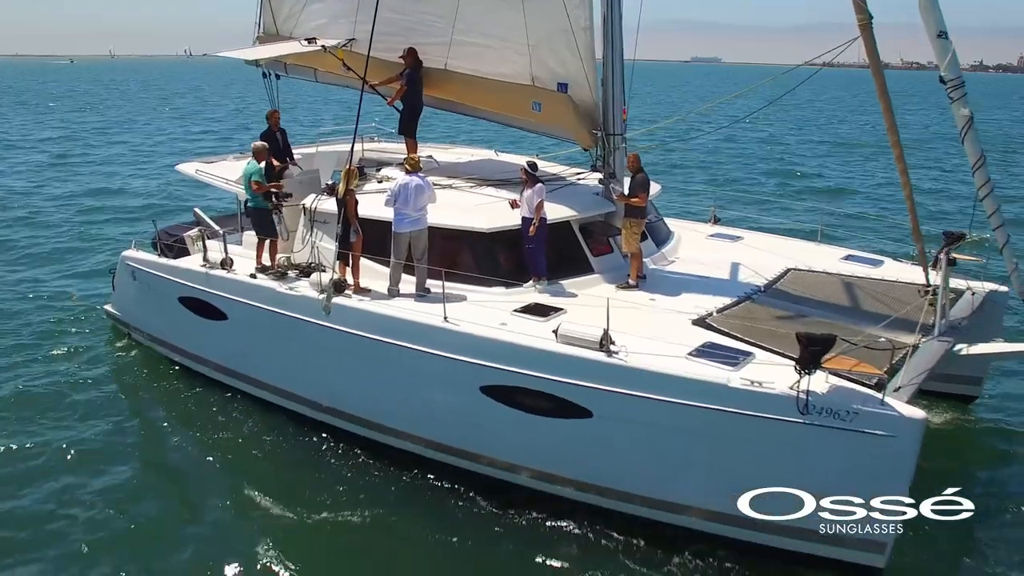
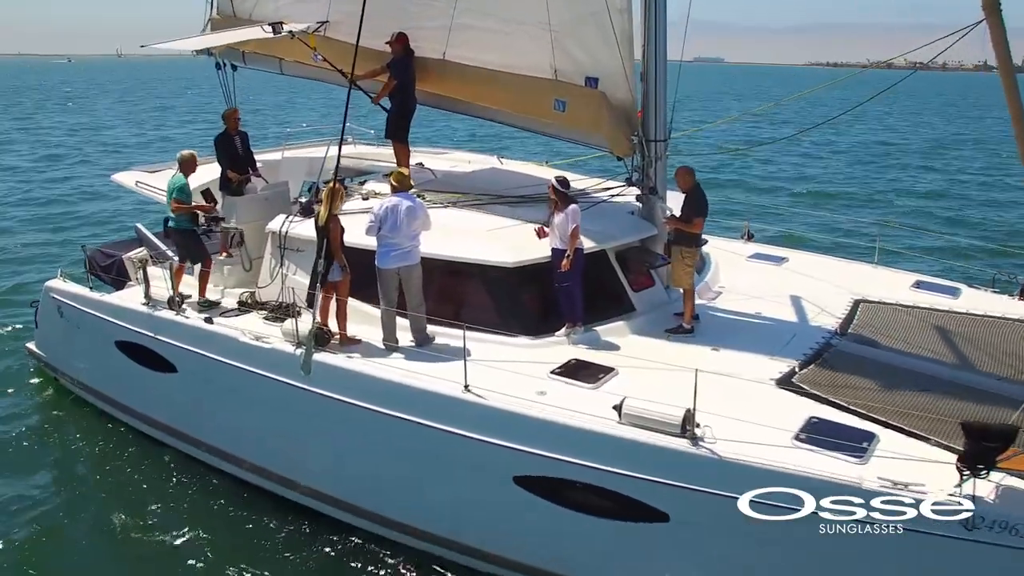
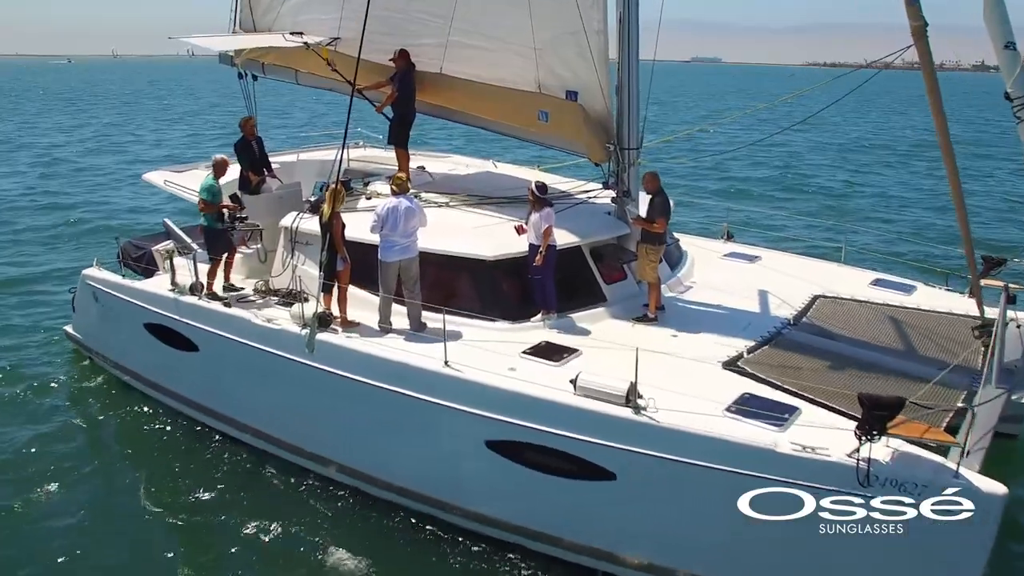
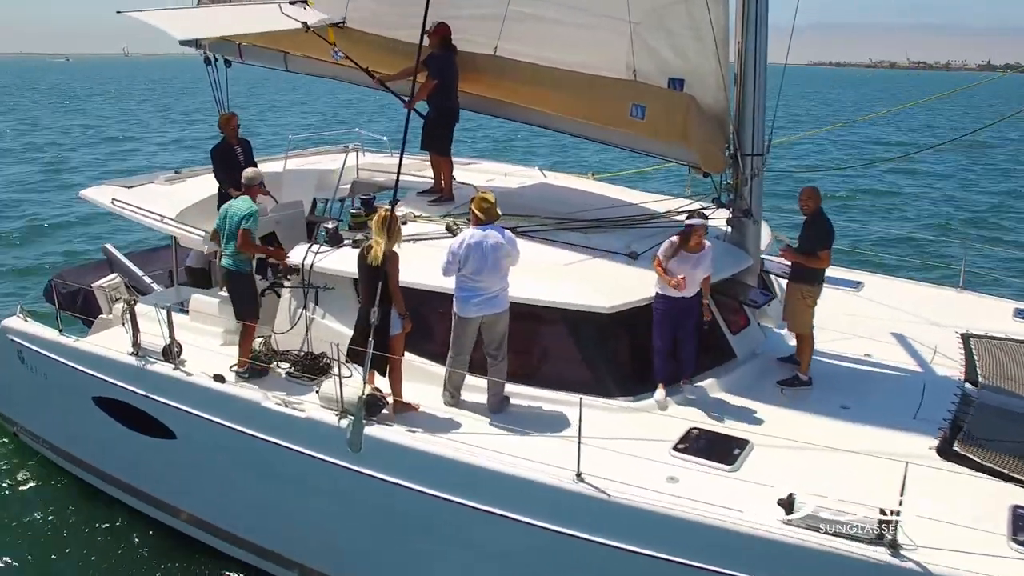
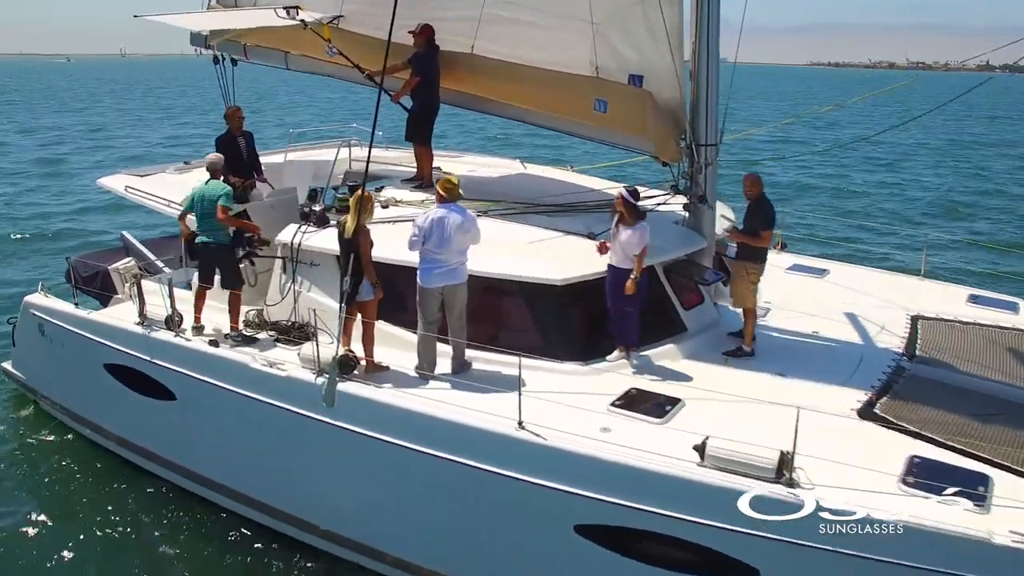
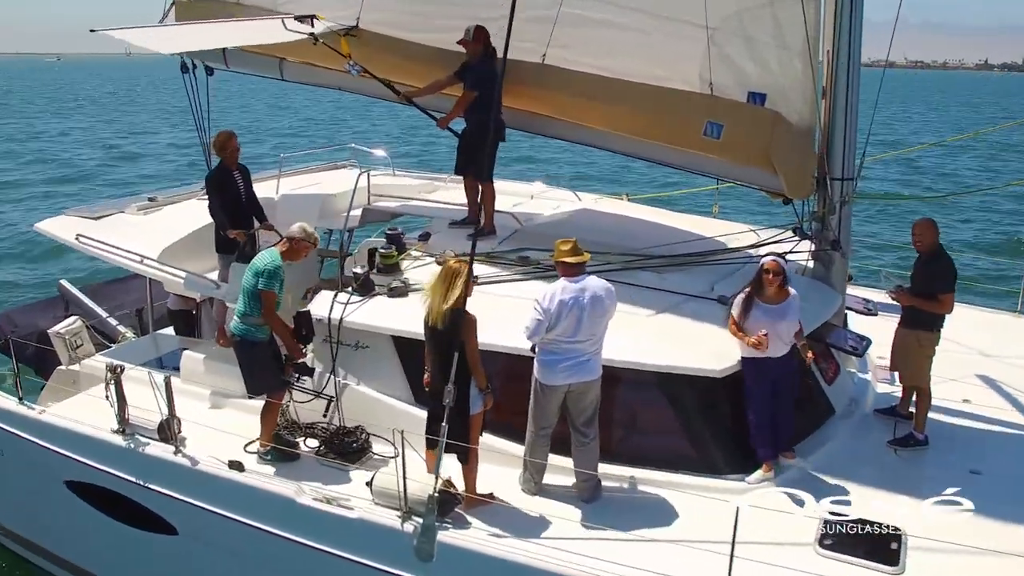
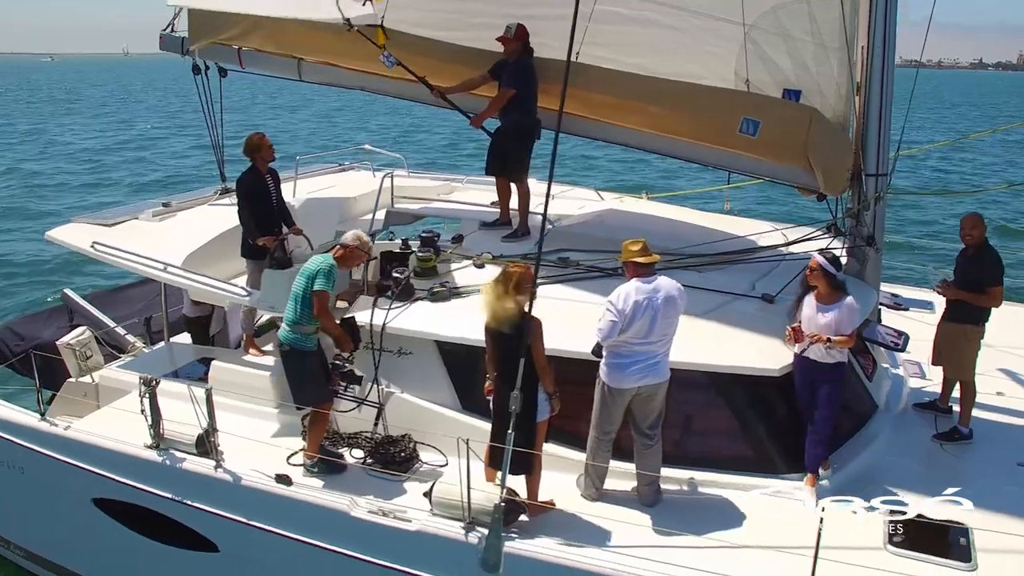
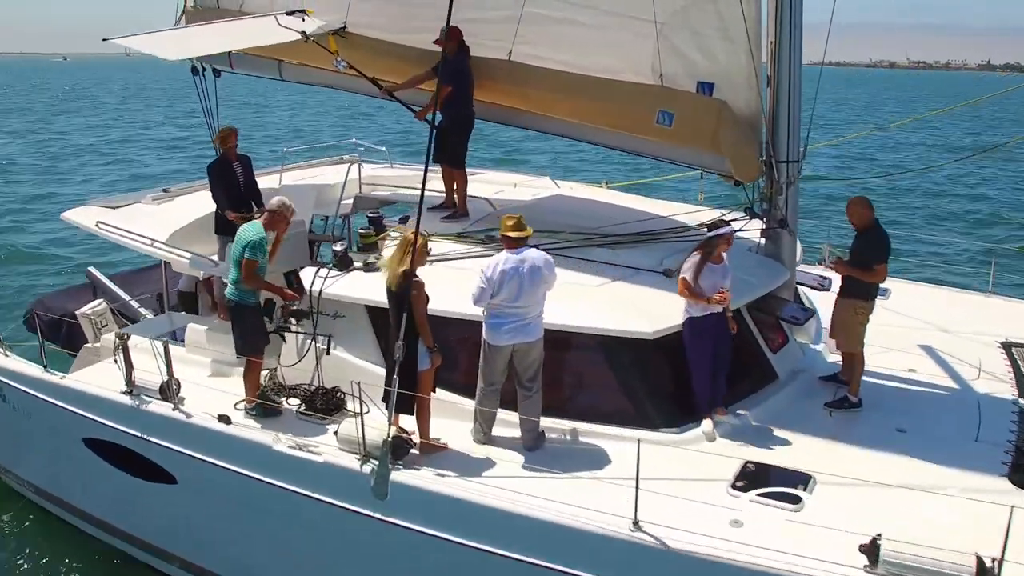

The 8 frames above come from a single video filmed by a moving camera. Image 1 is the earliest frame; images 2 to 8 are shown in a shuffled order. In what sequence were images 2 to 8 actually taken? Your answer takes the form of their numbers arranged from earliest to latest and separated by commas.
3, 2, 5, 4, 8, 6, 7
